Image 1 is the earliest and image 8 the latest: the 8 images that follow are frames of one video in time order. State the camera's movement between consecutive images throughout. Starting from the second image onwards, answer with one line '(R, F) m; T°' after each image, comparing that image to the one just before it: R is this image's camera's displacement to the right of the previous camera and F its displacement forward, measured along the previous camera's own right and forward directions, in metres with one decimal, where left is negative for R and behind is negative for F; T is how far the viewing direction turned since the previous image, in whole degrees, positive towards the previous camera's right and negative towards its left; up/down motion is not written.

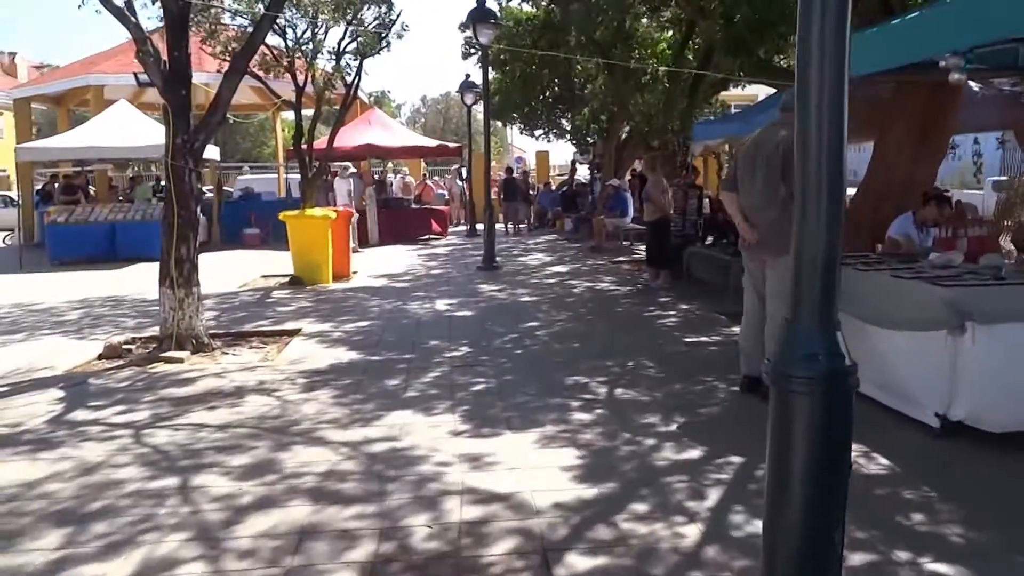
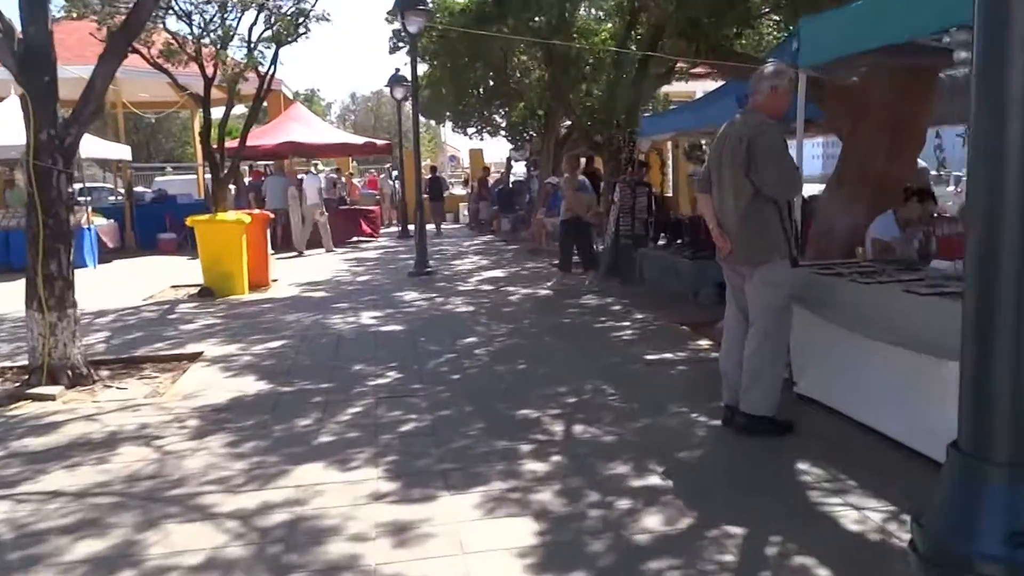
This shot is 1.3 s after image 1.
(0.0, +1.1) m; +4°
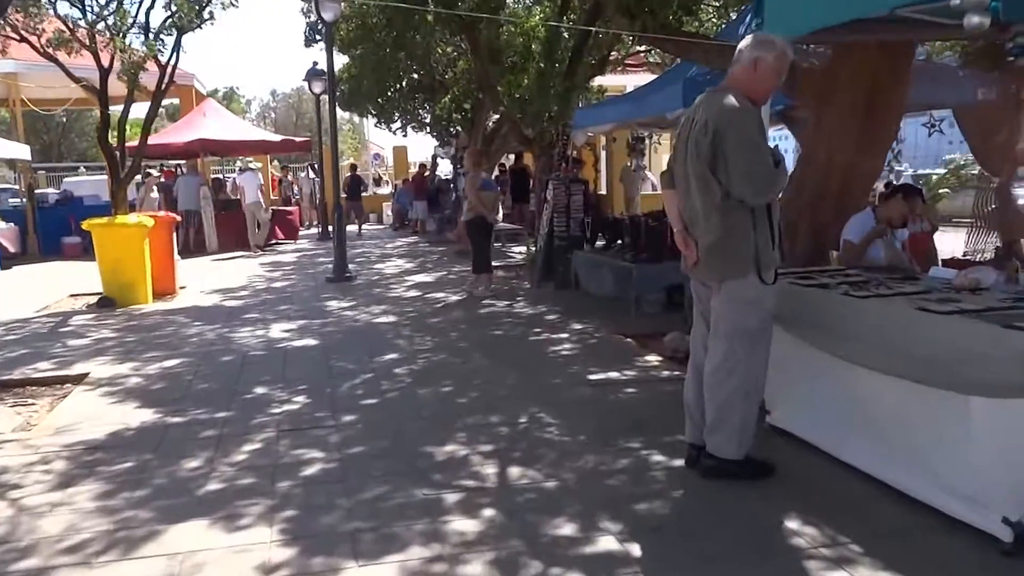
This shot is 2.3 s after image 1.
(0.0, +0.8) m; +5°
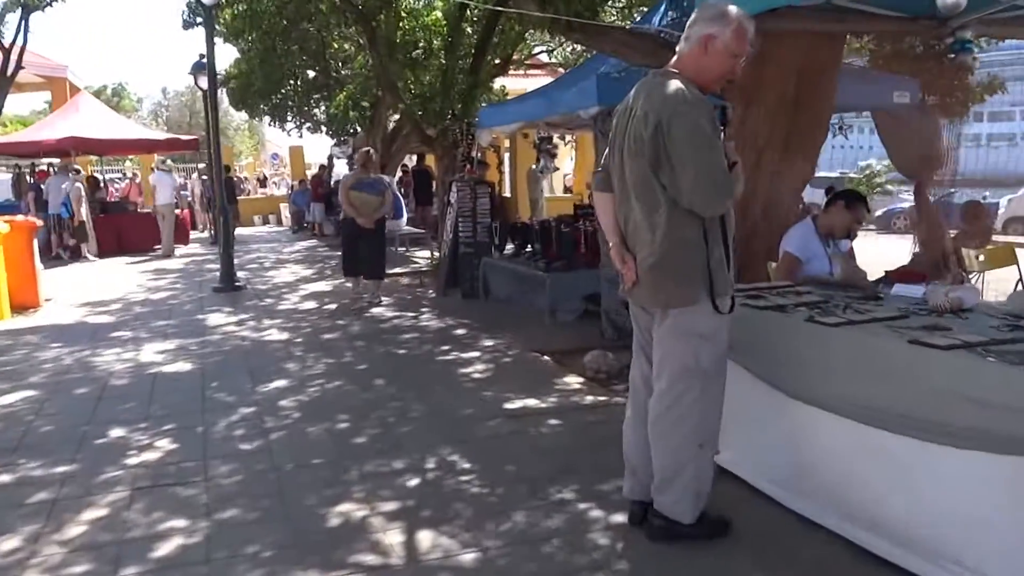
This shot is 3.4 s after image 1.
(0.0, +0.8) m; +6°
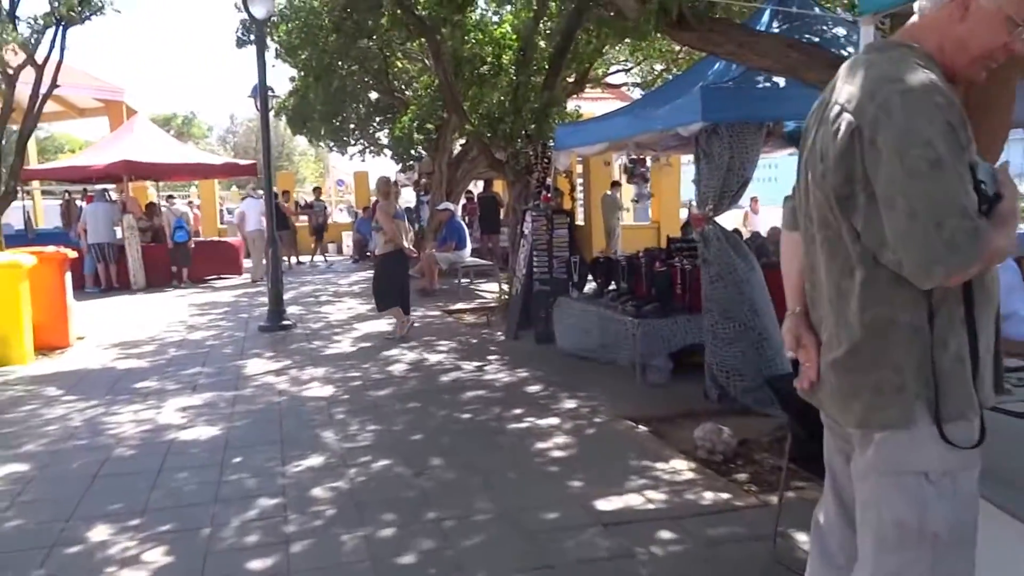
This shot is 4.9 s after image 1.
(-0.2, +1.3) m; -4°
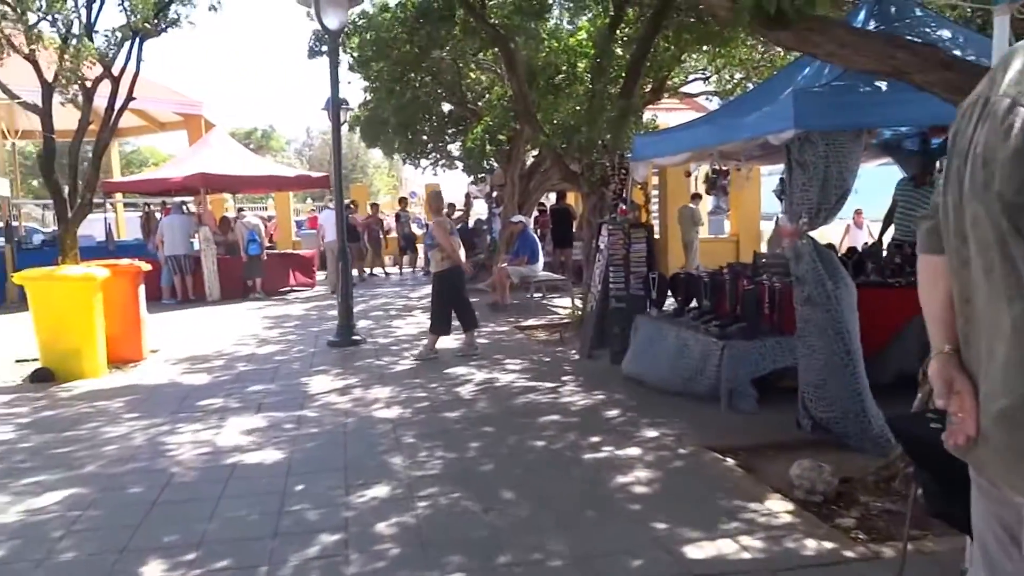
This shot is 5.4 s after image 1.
(-0.1, +0.4) m; -5°
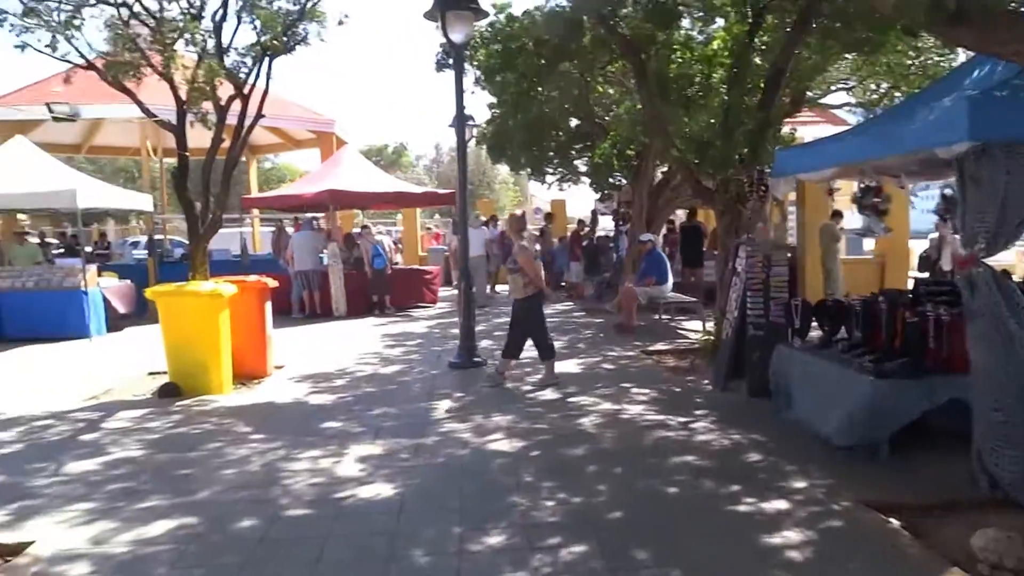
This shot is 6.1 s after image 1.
(0.0, +0.5) m; -8°
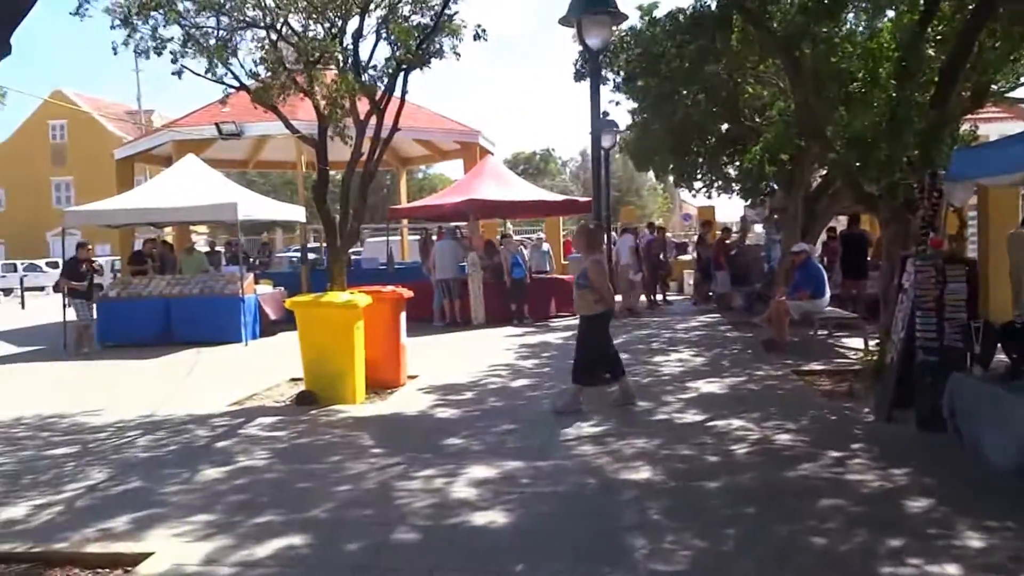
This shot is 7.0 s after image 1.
(+0.2, +0.5) m; -10°
